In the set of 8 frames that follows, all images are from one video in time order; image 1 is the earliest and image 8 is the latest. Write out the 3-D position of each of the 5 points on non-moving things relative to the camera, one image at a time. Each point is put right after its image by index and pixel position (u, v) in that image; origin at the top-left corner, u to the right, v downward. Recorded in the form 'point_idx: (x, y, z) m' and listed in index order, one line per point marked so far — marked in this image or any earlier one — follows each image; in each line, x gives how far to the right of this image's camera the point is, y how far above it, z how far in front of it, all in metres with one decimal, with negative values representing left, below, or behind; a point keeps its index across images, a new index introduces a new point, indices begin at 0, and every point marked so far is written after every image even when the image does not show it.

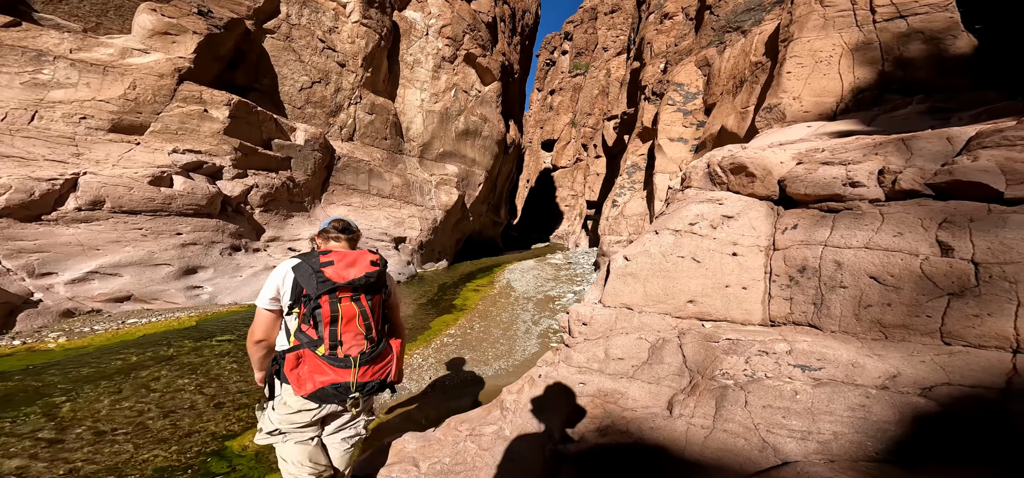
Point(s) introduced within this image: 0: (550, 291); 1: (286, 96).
0: (+1.8, -2.5, +18.5) m
1: (-11.1, +7.1, +19.4) m
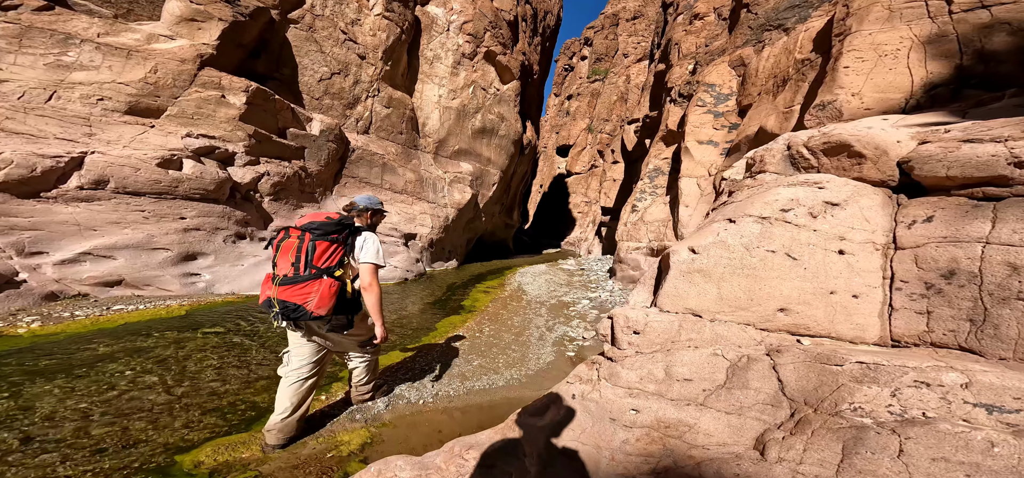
0: (+2.4, -2.6, +17.7) m
1: (-10.1, +7.5, +19.1) m
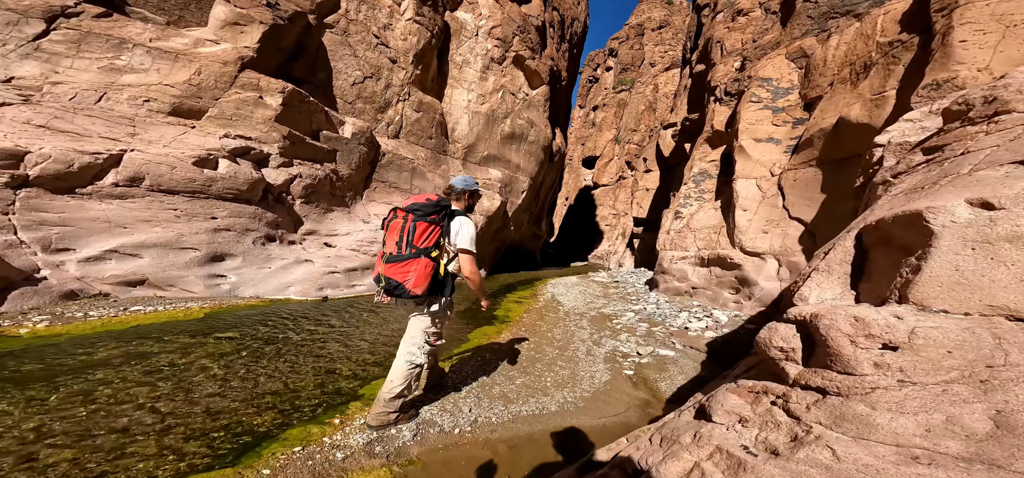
0: (+3.9, -2.9, +16.4) m
1: (-8.4, +7.2, +18.9) m
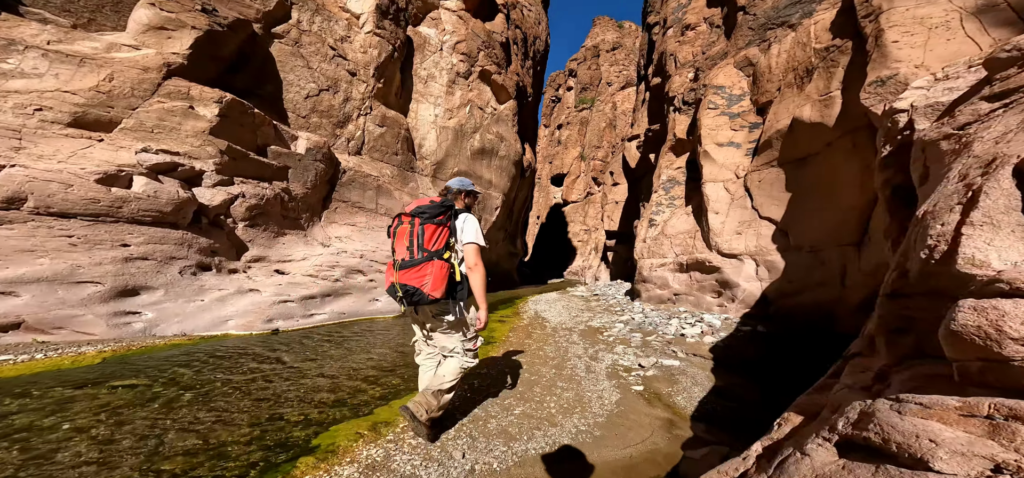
0: (+3.2, -3.2, +15.4) m
1: (-9.9, +6.0, +17.4) m
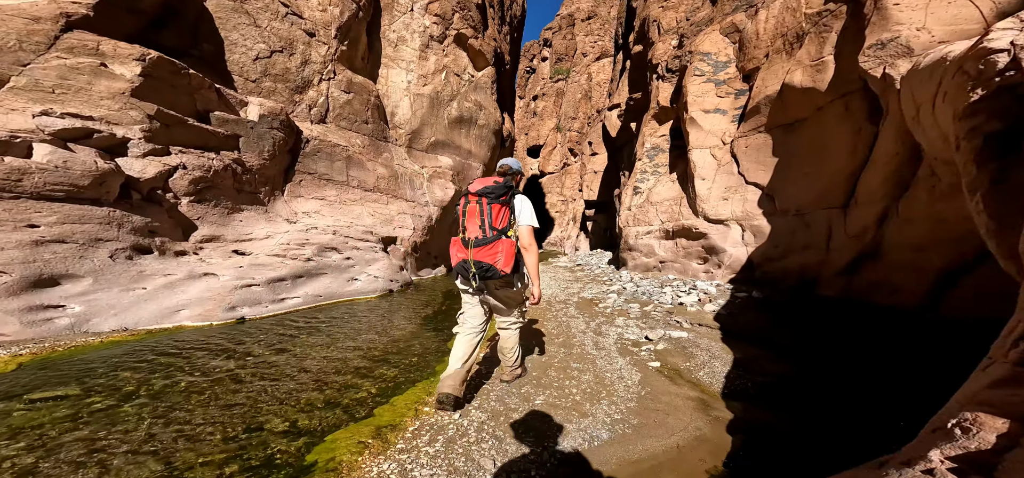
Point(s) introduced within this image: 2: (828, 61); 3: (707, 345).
0: (+2.8, -2.0, +14.9) m
1: (-10.7, +6.9, +15.4) m
2: (+11.0, +6.3, +13.5) m
3: (+3.9, -2.1, +7.9) m
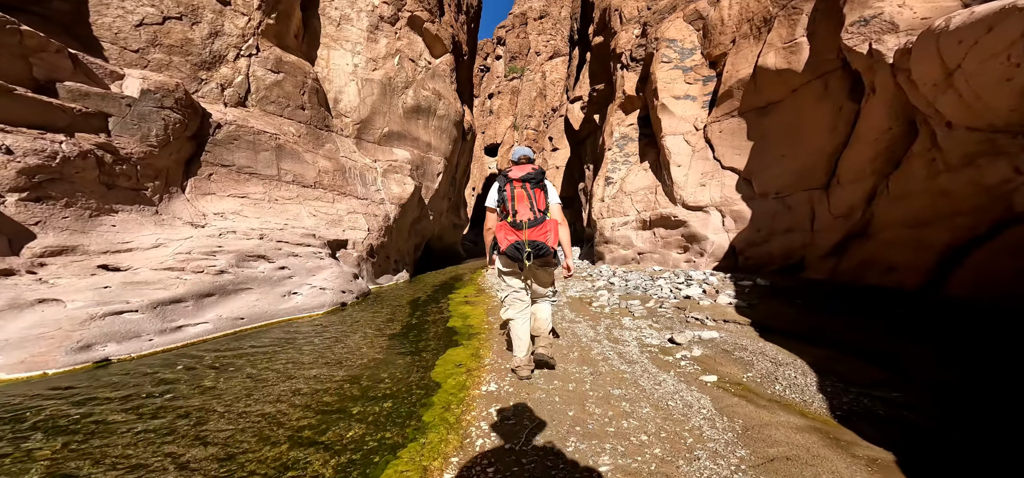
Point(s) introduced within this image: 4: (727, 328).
0: (+2.0, -1.8, +13.3) m
1: (-11.9, +6.5, +12.2) m
2: (+9.9, +6.9, +12.9) m
3: (+3.9, -1.7, +6.4) m
4: (+4.1, -1.7, +7.6) m
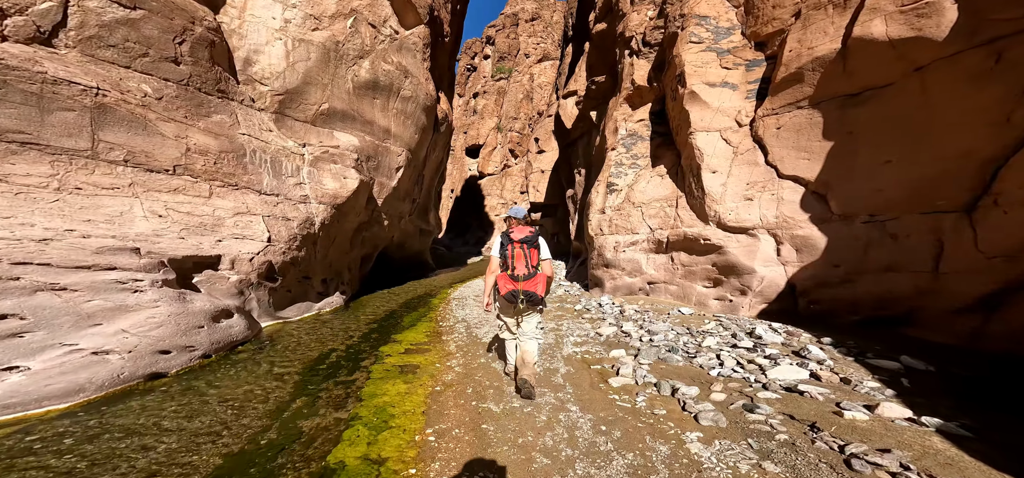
0: (+1.2, -2.4, +9.1) m
1: (-12.1, +6.4, +7.5) m
2: (+9.5, +6.0, +9.4) m
3: (+3.6, -2.3, +2.4) m
4: (+3.7, -2.3, +3.6) m
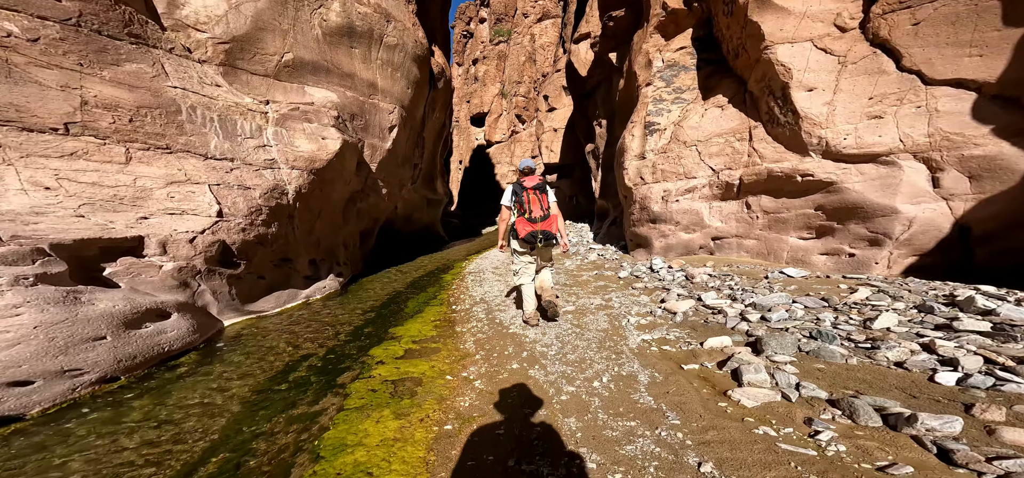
0: (+1.9, -1.5, +6.8) m
1: (-12.1, +6.4, +5.0) m
2: (+9.6, +7.4, +6.2) m
3: (+4.0, -1.7, 0.0) m
4: (+4.2, -1.6, +1.2) m
